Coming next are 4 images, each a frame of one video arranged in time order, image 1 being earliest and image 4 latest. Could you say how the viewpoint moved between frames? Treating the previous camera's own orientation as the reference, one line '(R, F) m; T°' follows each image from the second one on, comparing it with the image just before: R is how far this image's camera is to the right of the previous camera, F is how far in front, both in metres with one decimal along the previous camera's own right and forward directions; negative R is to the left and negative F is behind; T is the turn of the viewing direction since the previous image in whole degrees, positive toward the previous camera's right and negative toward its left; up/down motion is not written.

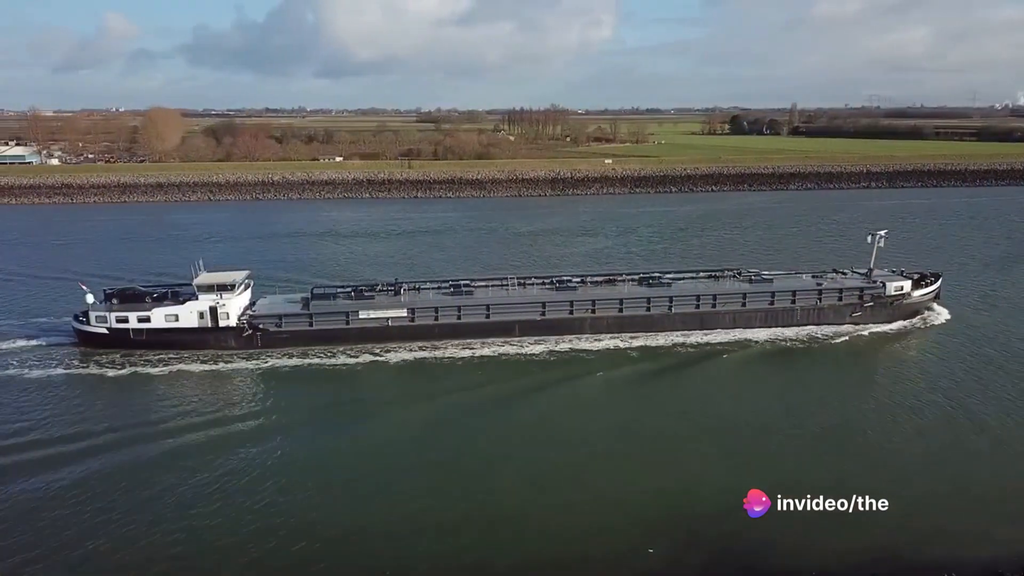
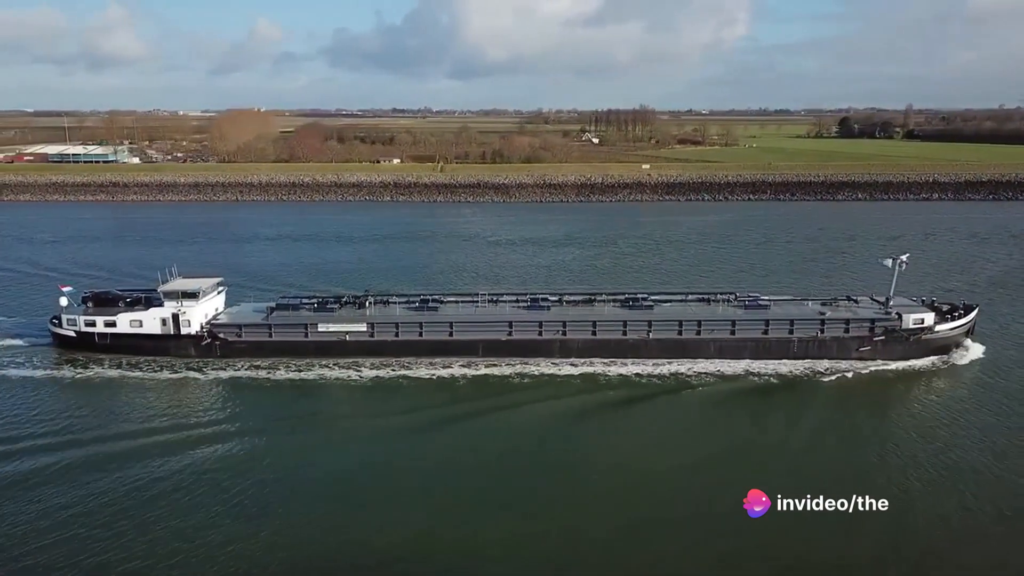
(+3.7, +2.0) m; -8°
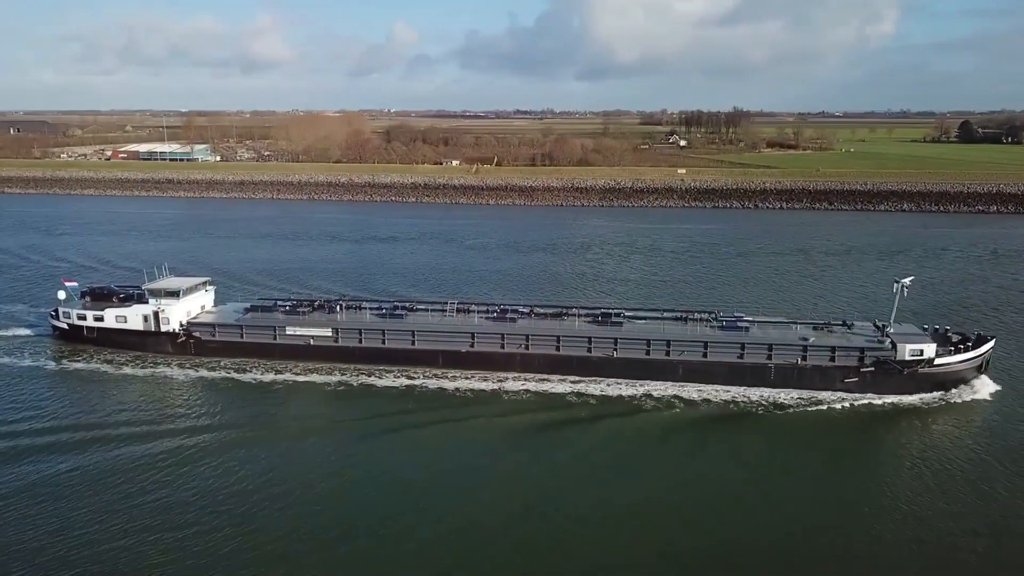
(+3.5, +1.3) m; -8°
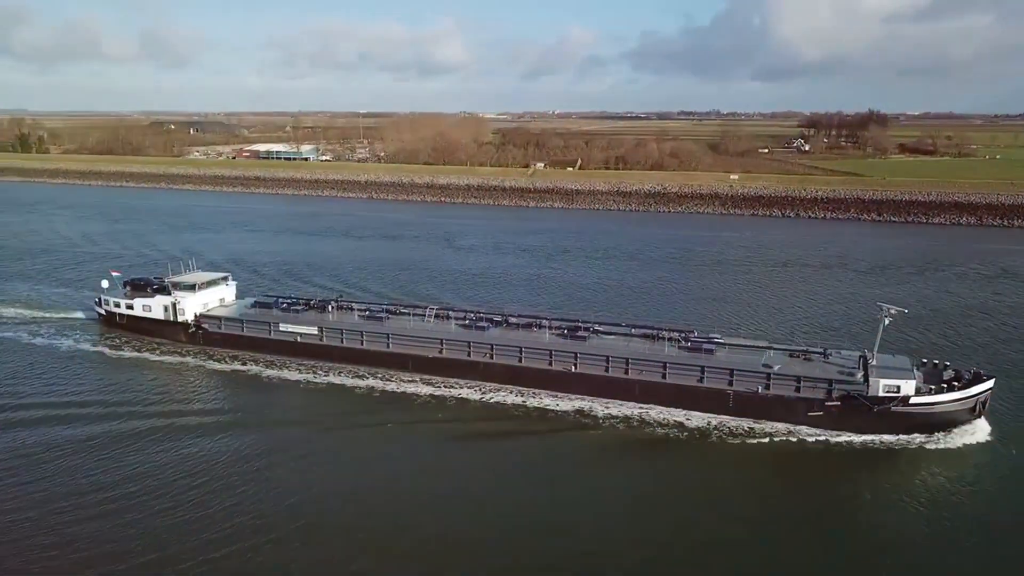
(+4.0, +0.9) m; -10°
